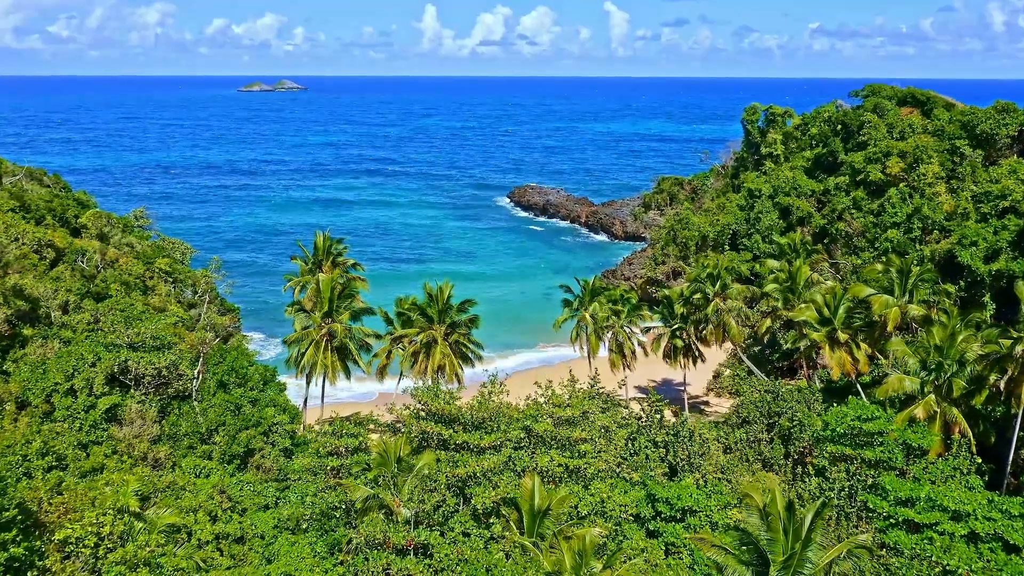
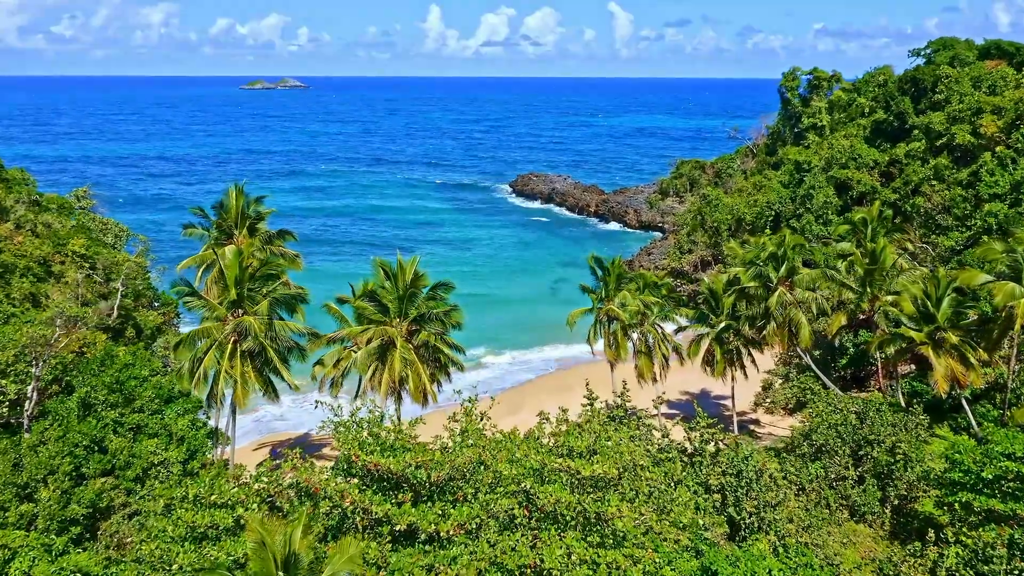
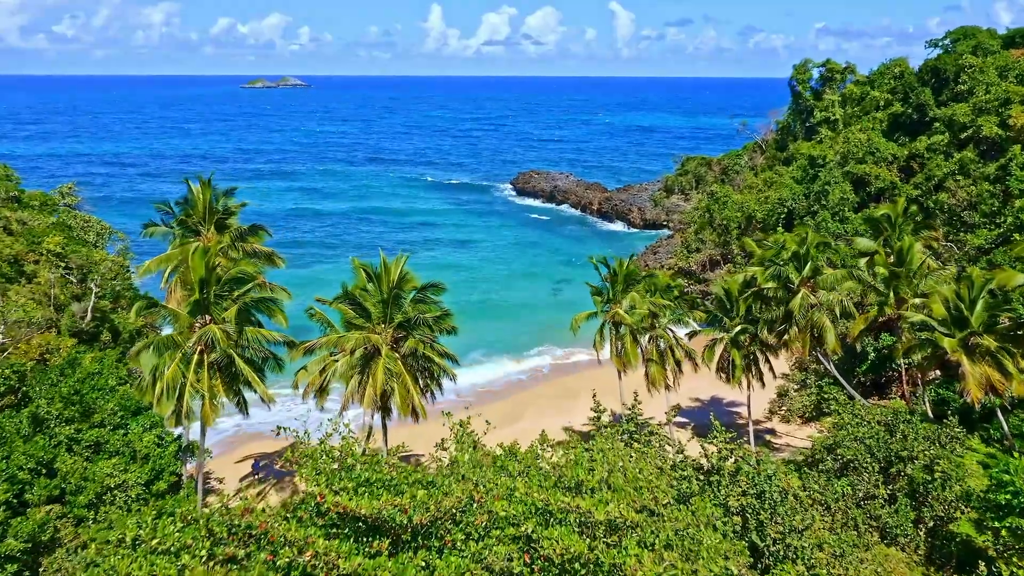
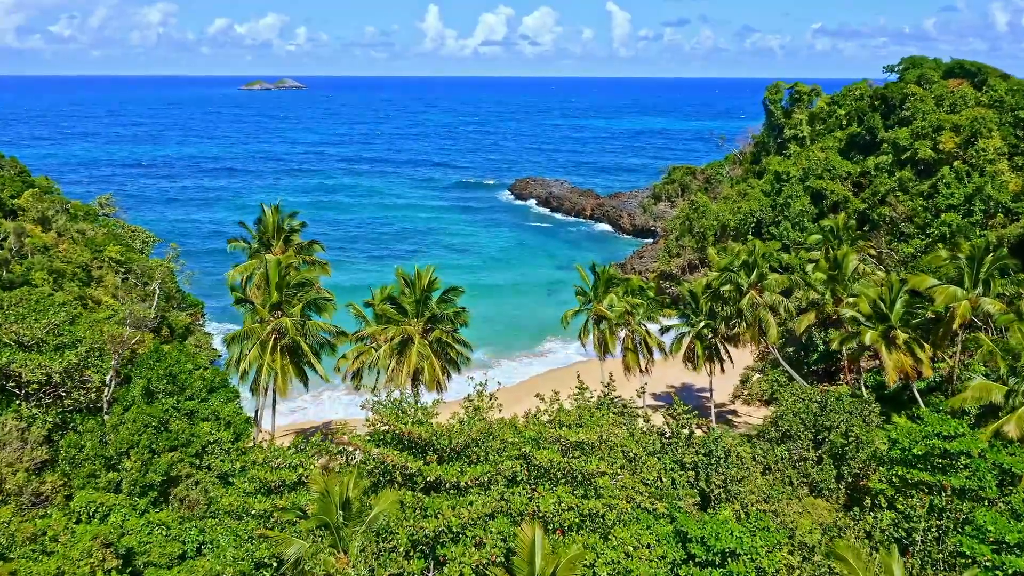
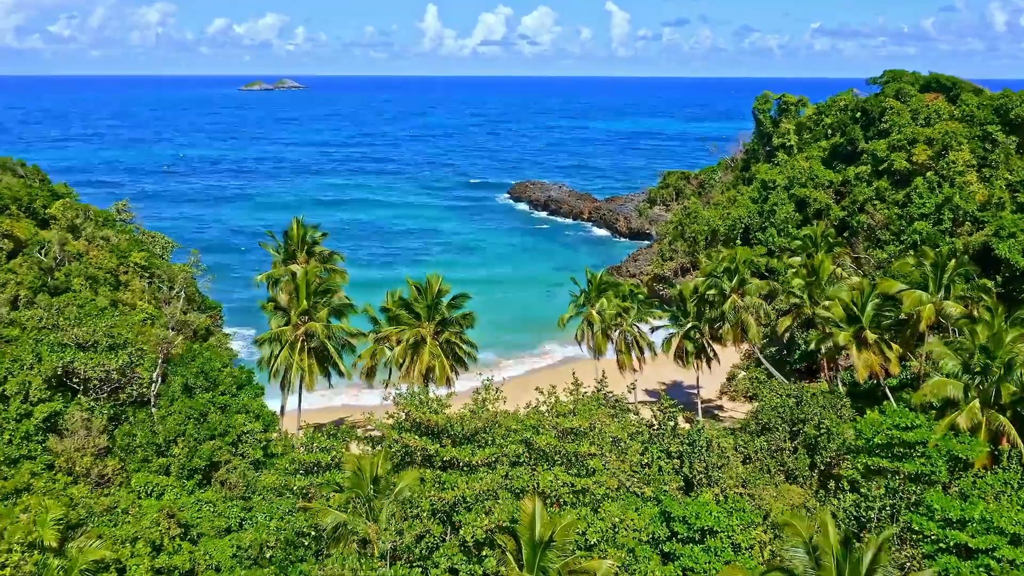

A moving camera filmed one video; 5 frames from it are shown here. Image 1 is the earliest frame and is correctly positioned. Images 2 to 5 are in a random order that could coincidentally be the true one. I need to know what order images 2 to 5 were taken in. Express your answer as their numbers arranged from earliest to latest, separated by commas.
5, 4, 2, 3
